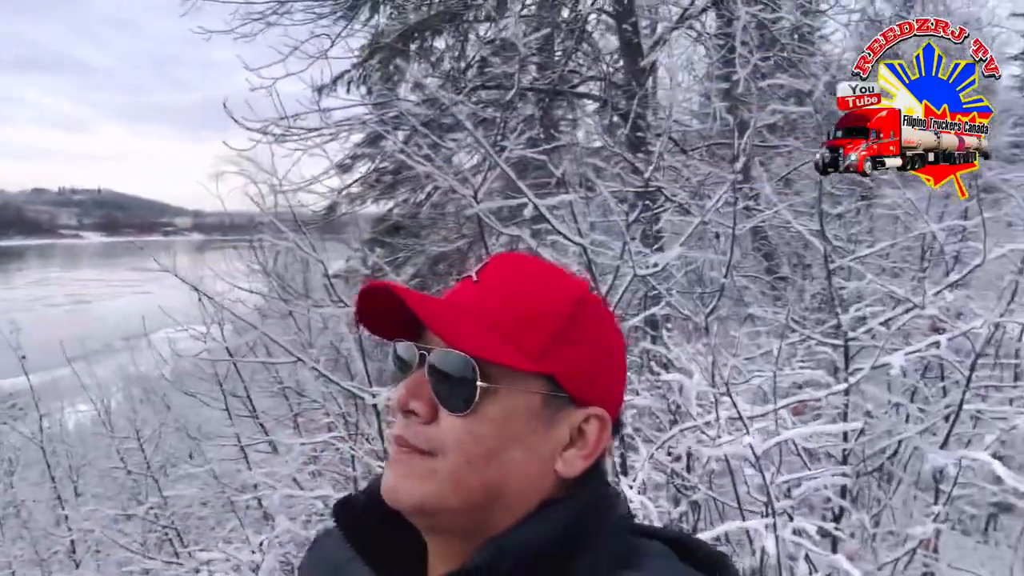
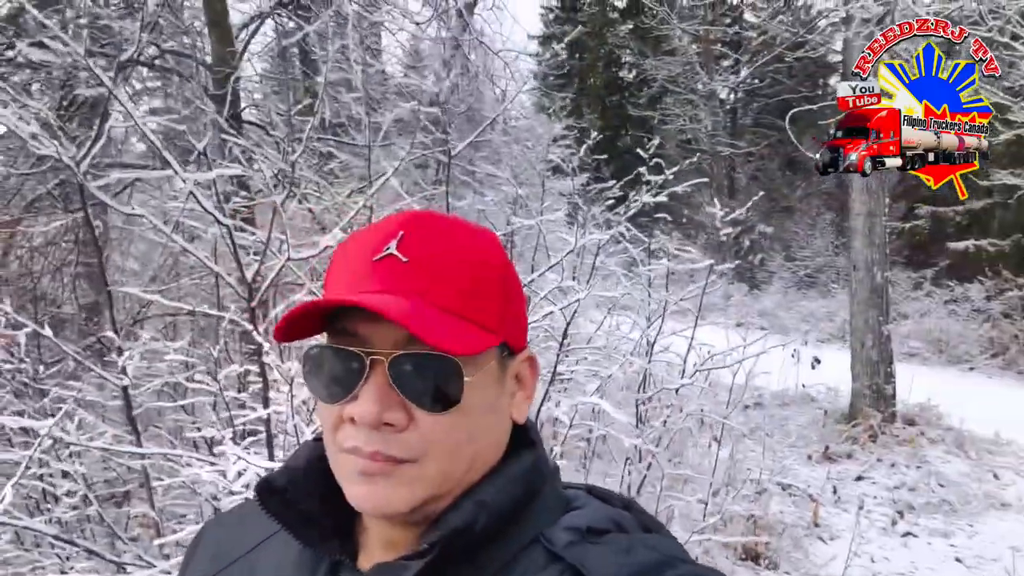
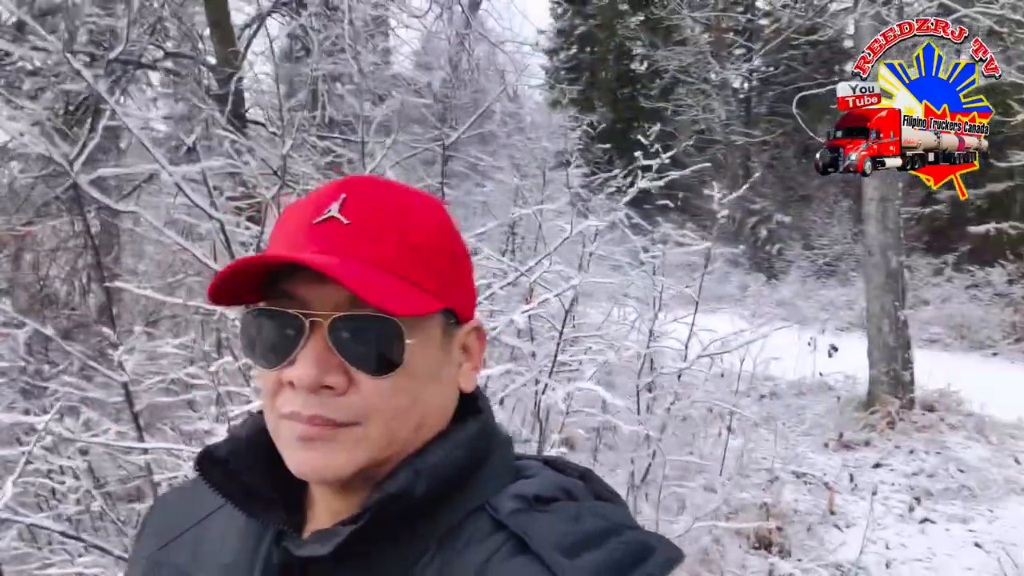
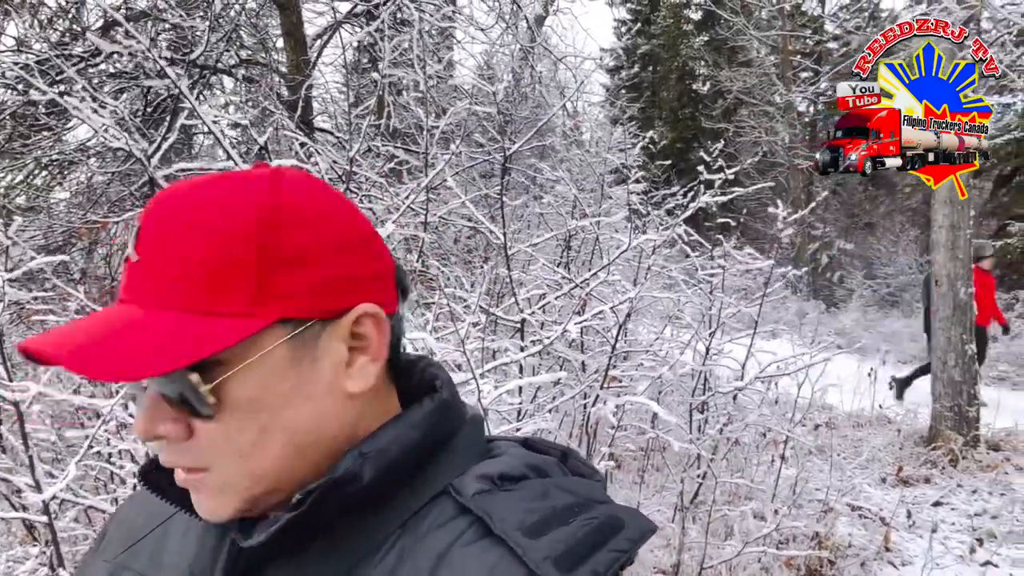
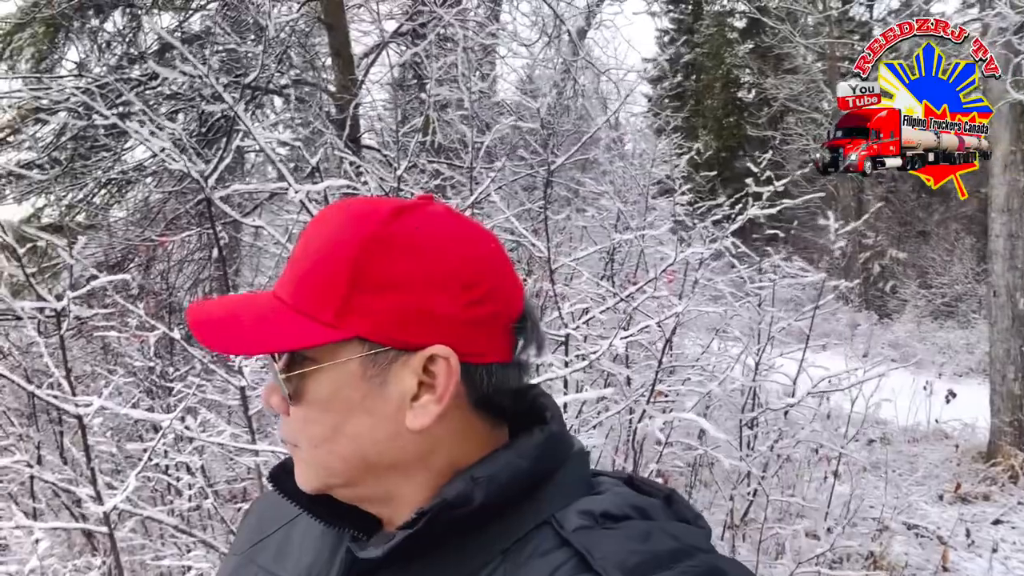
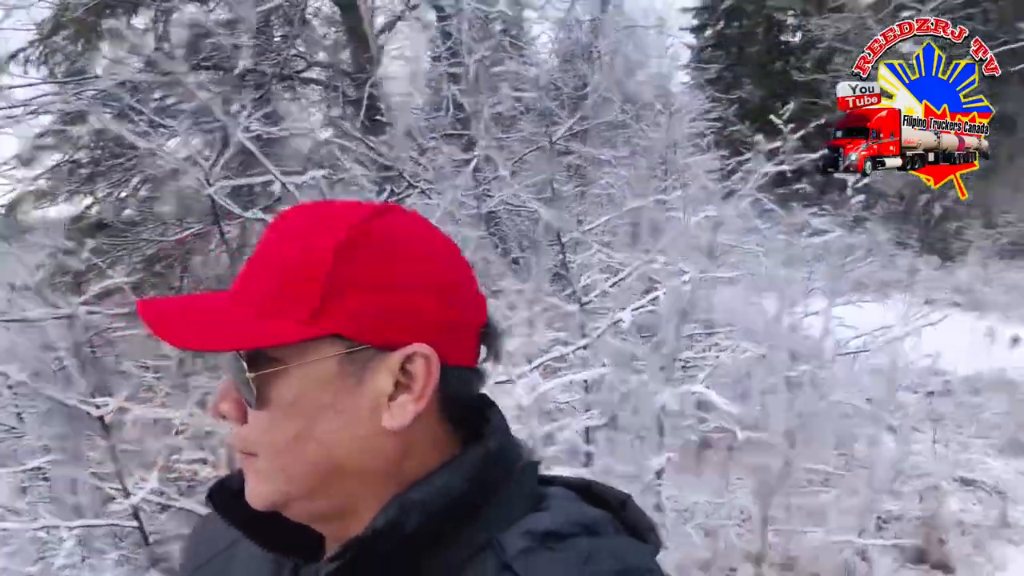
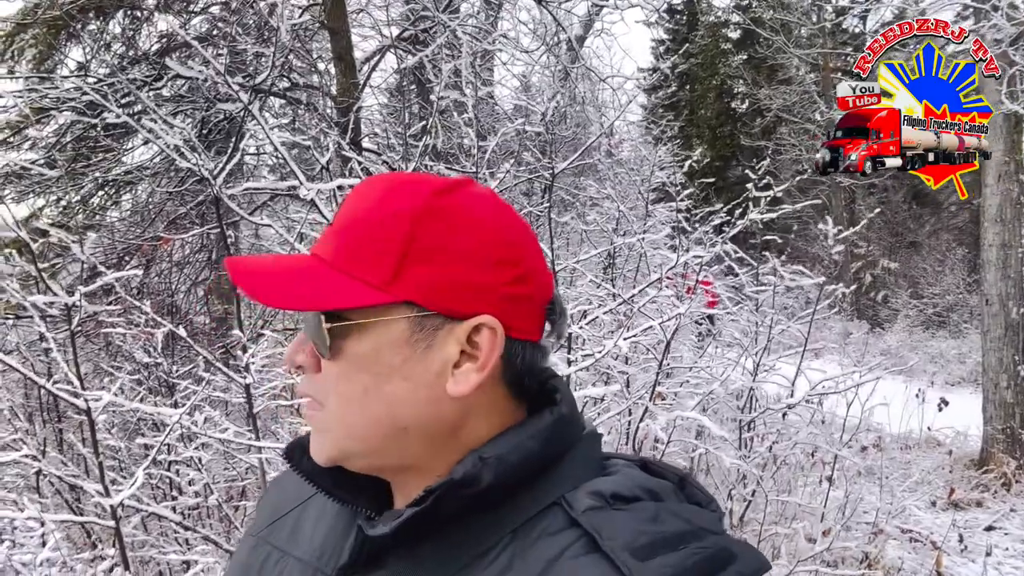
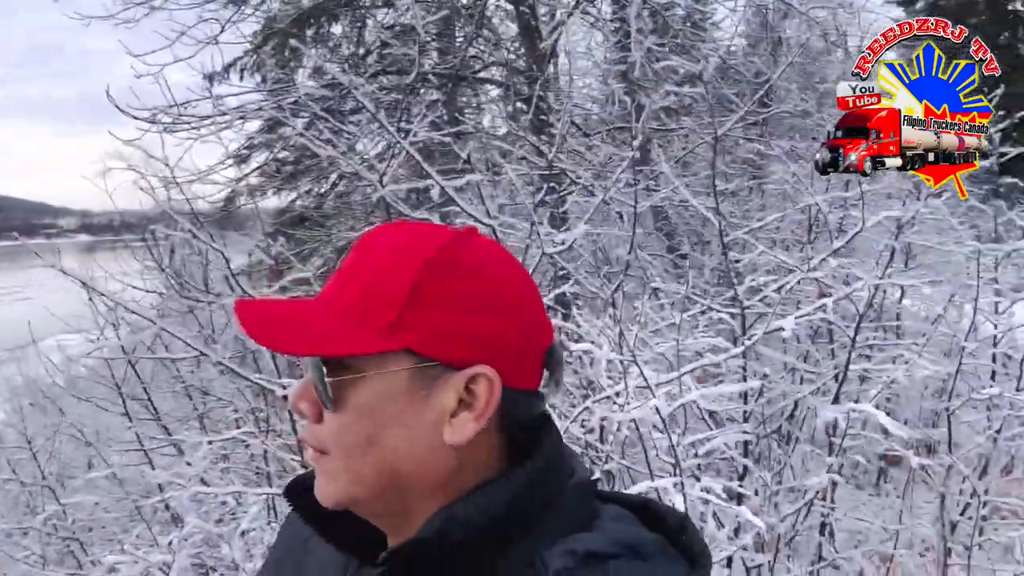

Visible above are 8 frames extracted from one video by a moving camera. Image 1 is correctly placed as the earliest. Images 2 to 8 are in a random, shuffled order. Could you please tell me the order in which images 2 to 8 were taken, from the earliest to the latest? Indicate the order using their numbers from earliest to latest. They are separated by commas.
8, 6, 3, 2, 5, 7, 4
